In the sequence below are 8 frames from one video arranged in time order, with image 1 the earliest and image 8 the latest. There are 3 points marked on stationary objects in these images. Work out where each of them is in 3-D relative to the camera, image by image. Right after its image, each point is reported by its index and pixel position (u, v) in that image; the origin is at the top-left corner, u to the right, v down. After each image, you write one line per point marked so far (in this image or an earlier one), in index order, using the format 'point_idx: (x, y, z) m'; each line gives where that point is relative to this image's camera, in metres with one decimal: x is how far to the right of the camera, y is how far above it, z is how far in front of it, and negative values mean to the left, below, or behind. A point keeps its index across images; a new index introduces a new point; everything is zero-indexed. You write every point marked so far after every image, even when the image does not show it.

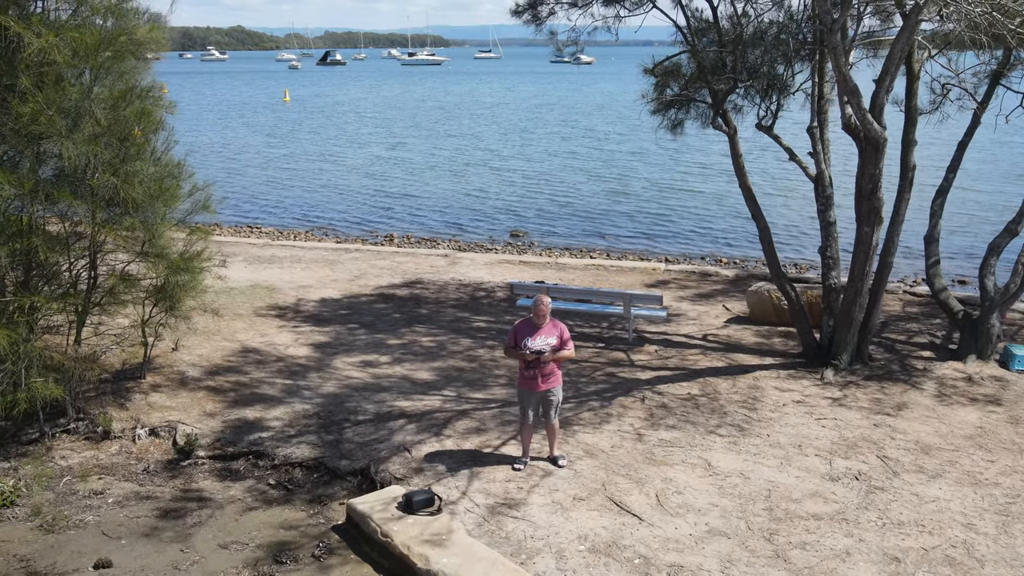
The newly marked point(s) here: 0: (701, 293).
0: (+2.0, 0.0, +10.0) m
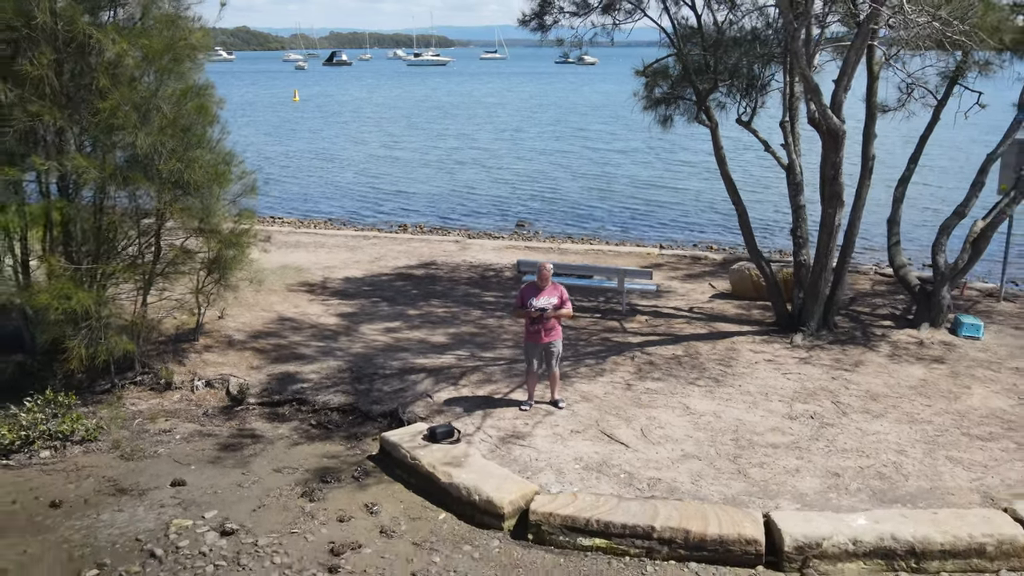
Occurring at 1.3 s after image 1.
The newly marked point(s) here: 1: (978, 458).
0: (+2.1, +0.2, +11.0) m
1: (+3.0, -1.1, +6.1) m
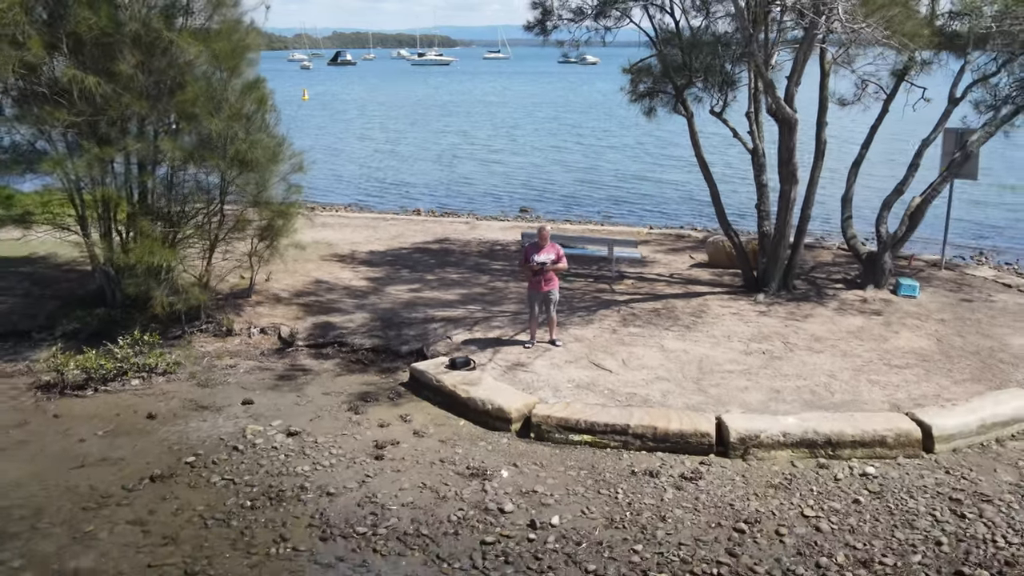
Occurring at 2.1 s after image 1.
0: (+2.2, +0.6, +12.5) m
1: (+3.1, -0.7, +7.6) m
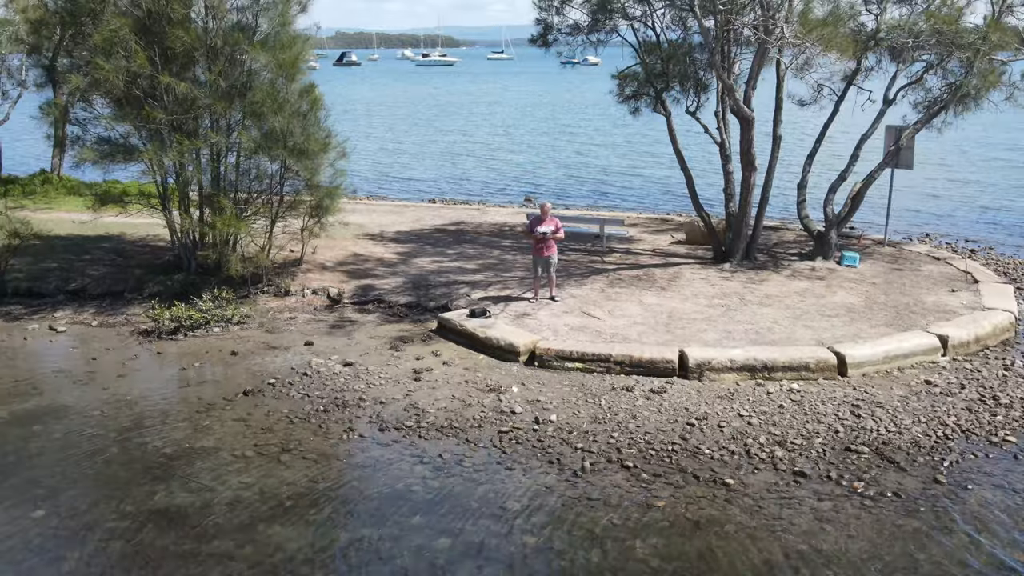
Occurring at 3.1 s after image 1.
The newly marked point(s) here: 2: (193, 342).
0: (+2.3, +0.9, +14.5) m
1: (+3.2, -0.4, +9.5) m
2: (-3.4, -0.6, +9.8) m
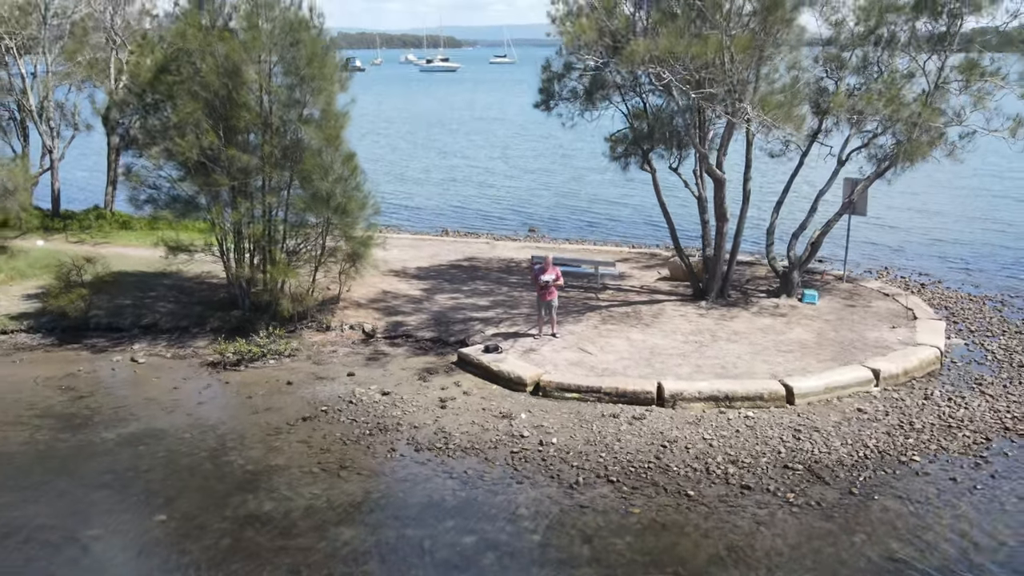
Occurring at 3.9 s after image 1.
0: (+2.4, +0.4, +16.4) m
1: (+3.3, -0.9, +11.4) m
2: (-3.3, -1.1, +11.8) m
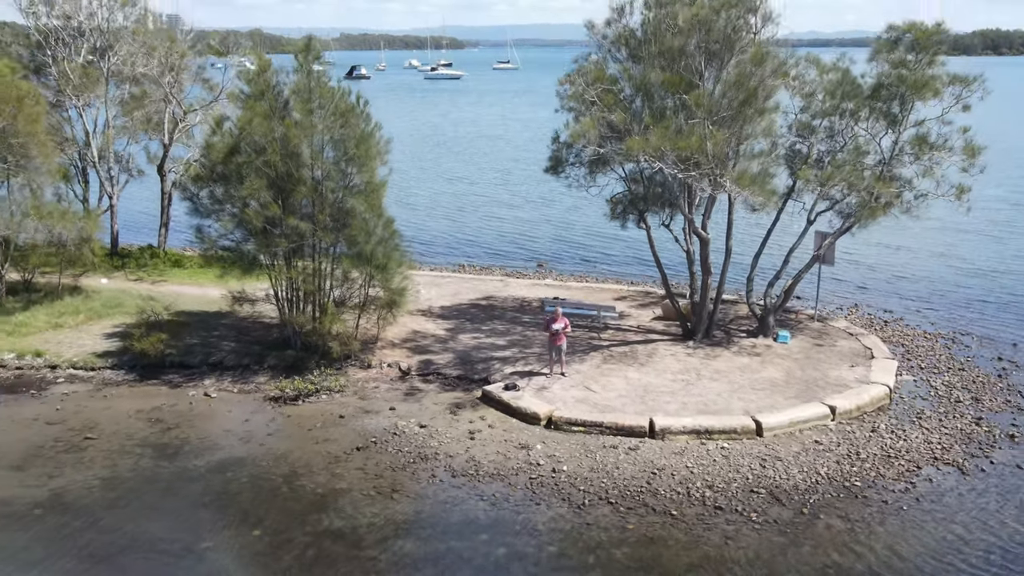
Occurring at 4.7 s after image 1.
0: (+2.6, -0.3, +18.6) m
1: (+3.5, -1.6, +13.6) m
2: (-3.0, -1.8, +14.0) m
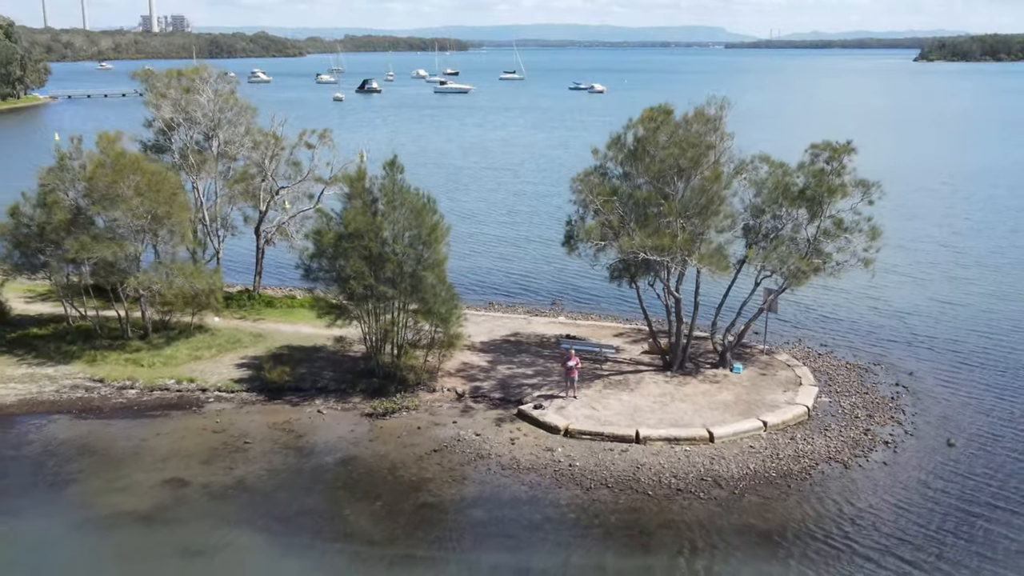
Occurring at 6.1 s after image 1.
0: (+3.2, -1.3, +24.2) m
1: (+4.1, -2.6, +19.3) m
2: (-2.5, -2.8, +19.7) m
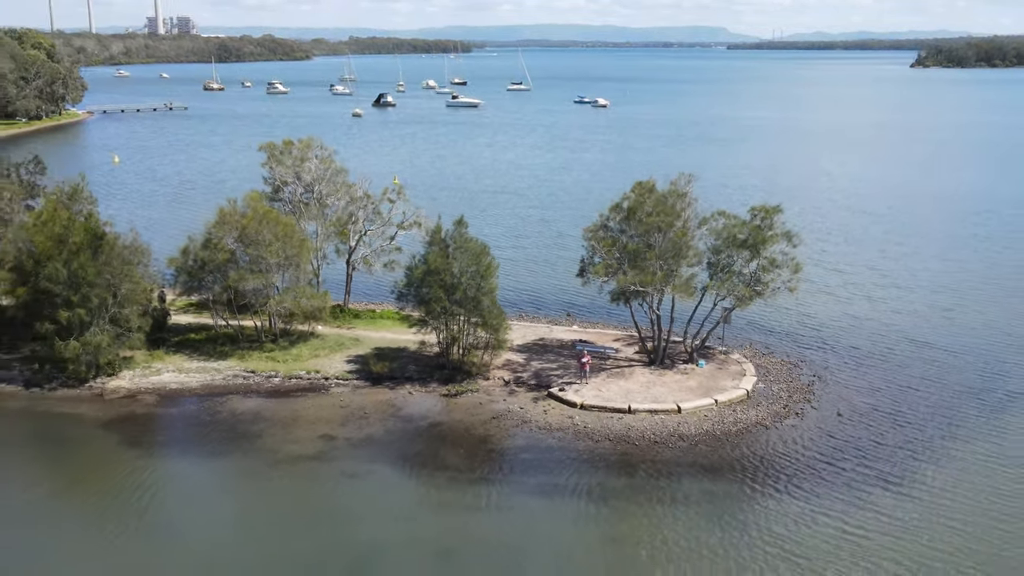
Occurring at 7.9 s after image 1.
0: (+4.2, -1.9, +33.2) m
1: (+5.0, -3.3, +28.2) m
2: (-1.5, -3.4, +28.6) m
